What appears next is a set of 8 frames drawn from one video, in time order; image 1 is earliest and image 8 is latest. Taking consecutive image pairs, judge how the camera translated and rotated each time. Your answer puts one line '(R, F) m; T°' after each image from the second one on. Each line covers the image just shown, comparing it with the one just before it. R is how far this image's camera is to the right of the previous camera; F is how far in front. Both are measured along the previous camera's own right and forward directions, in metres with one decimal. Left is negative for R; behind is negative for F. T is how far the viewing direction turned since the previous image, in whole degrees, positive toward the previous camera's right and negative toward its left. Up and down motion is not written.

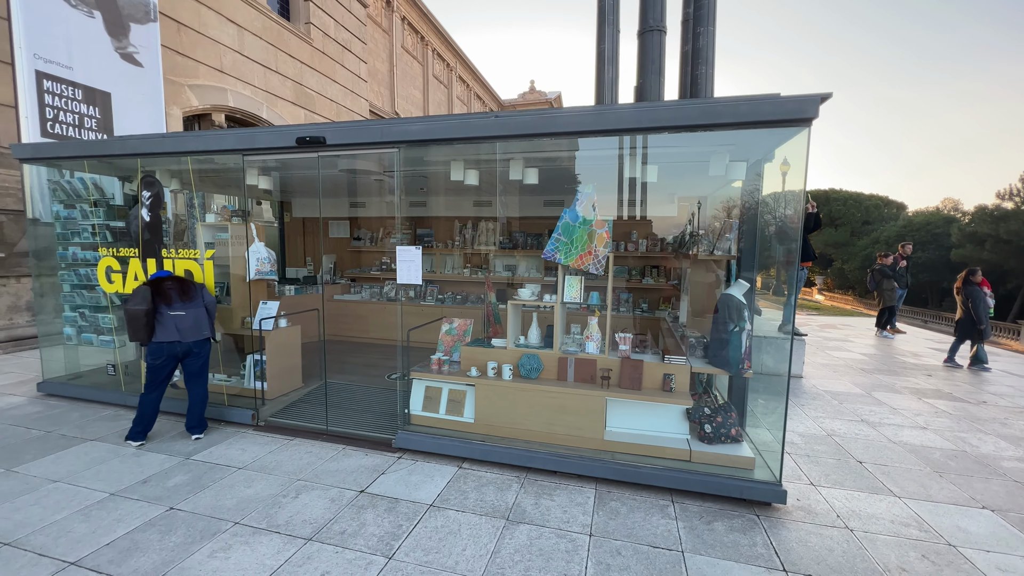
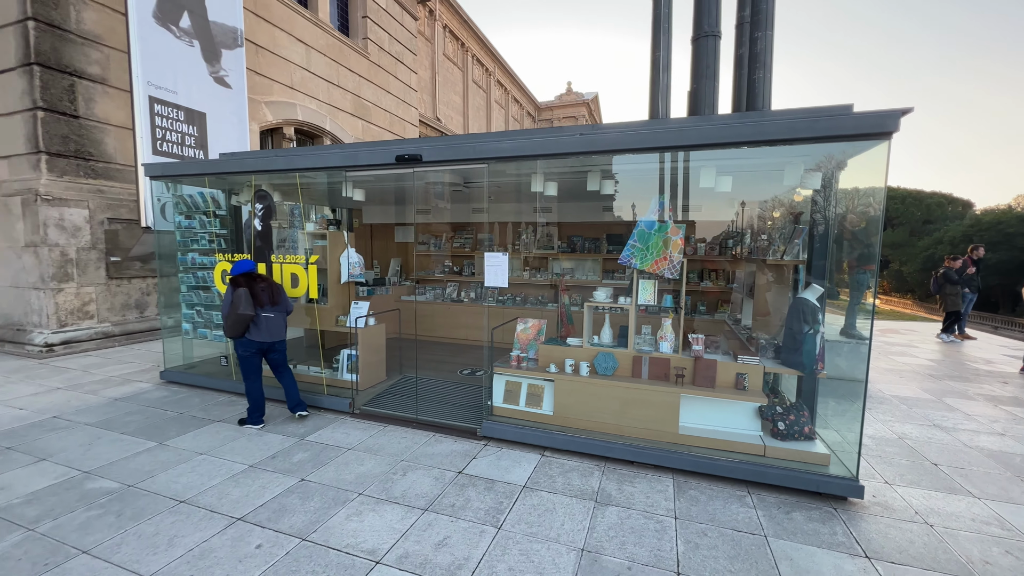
(-0.4, -0.3) m; -4°
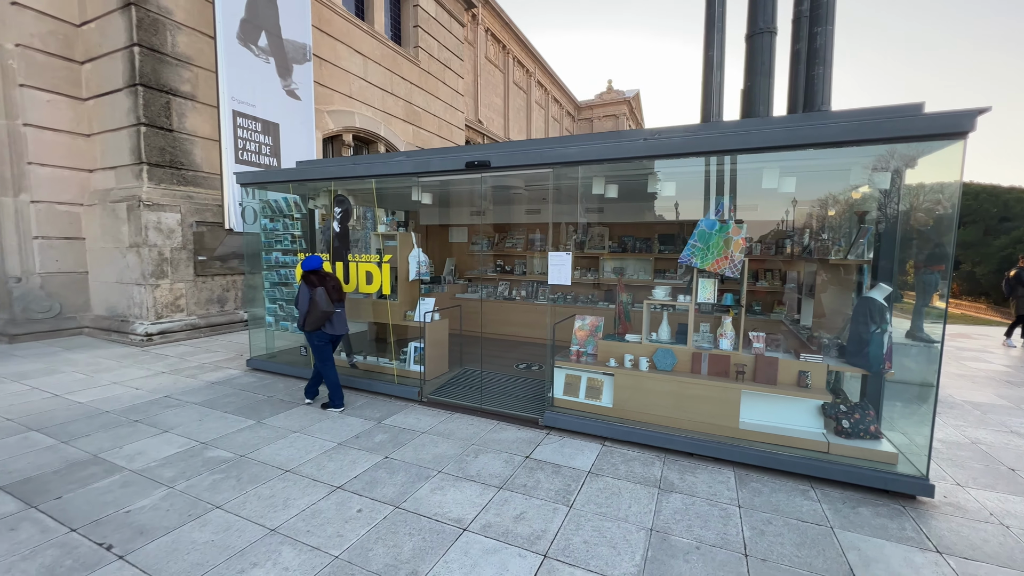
(-0.2, -0.2) m; -5°
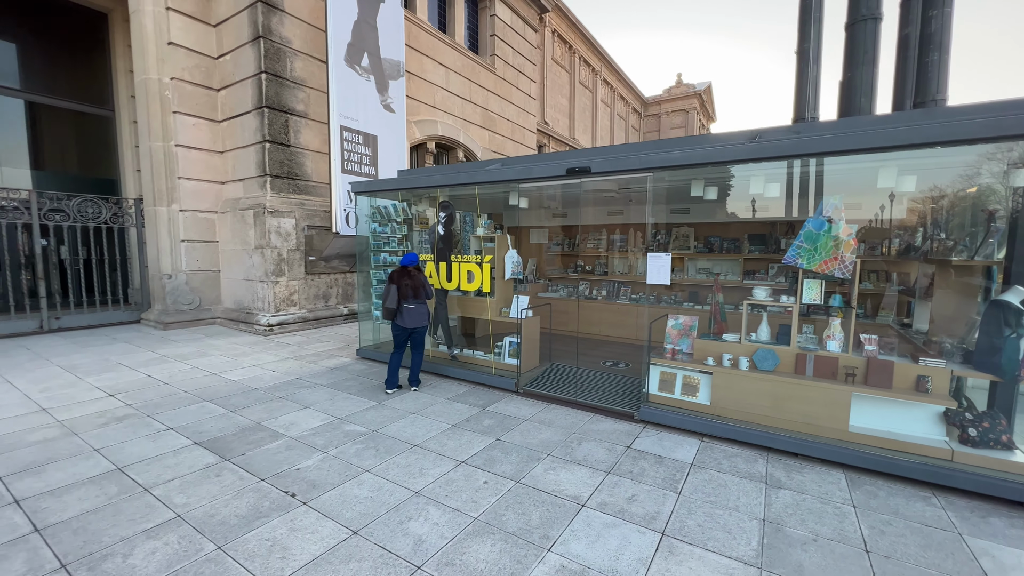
(-0.4, -0.3) m; -8°
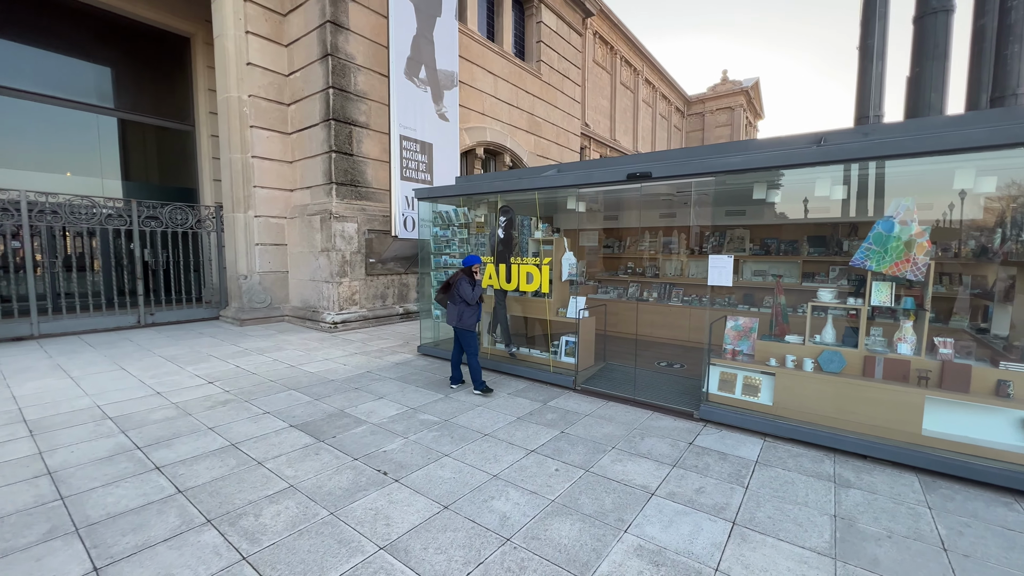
(-0.3, -0.2) m; -5°
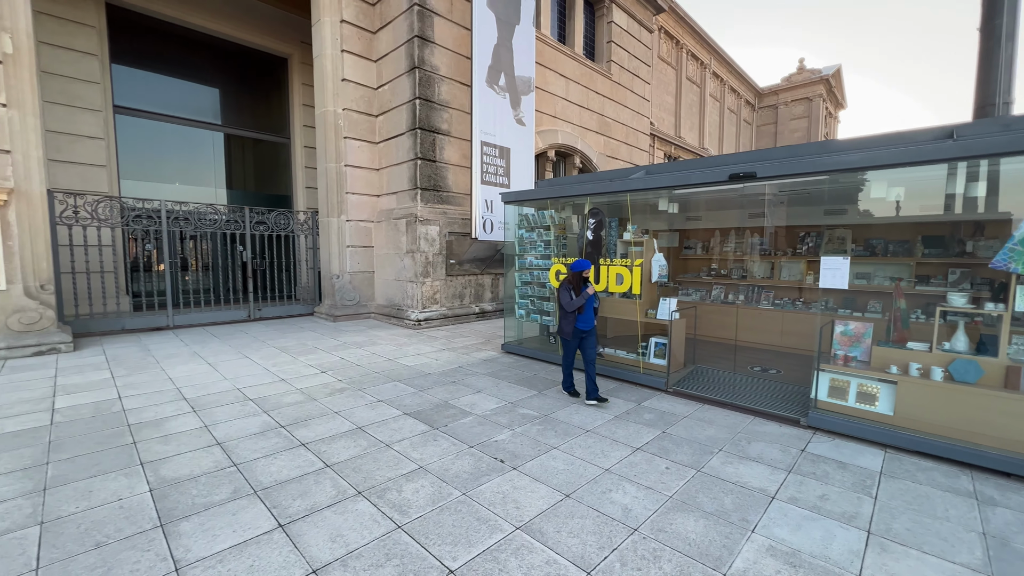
(-0.5, -0.2) m; -7°
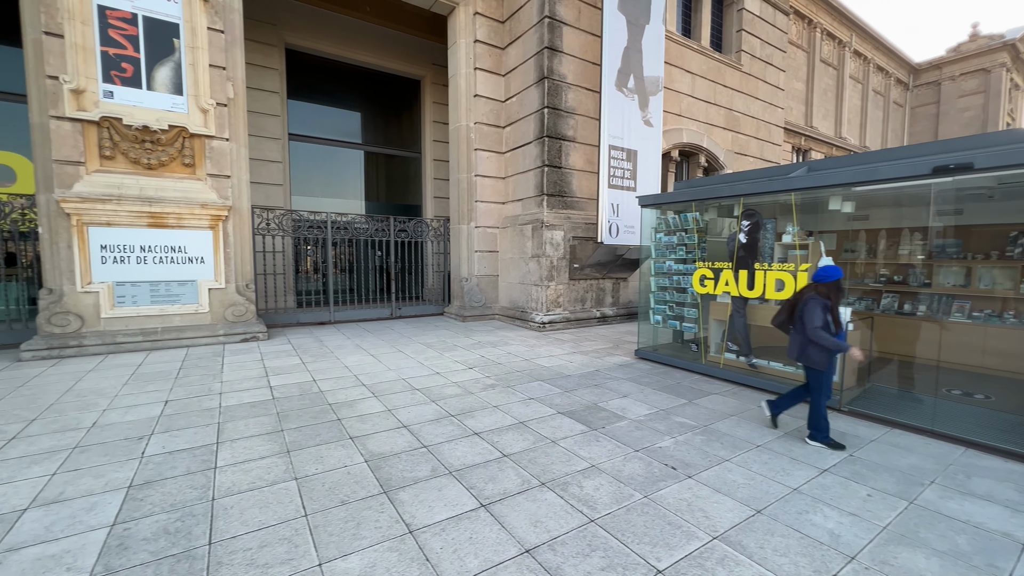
(-0.6, -0.2) m; -13°
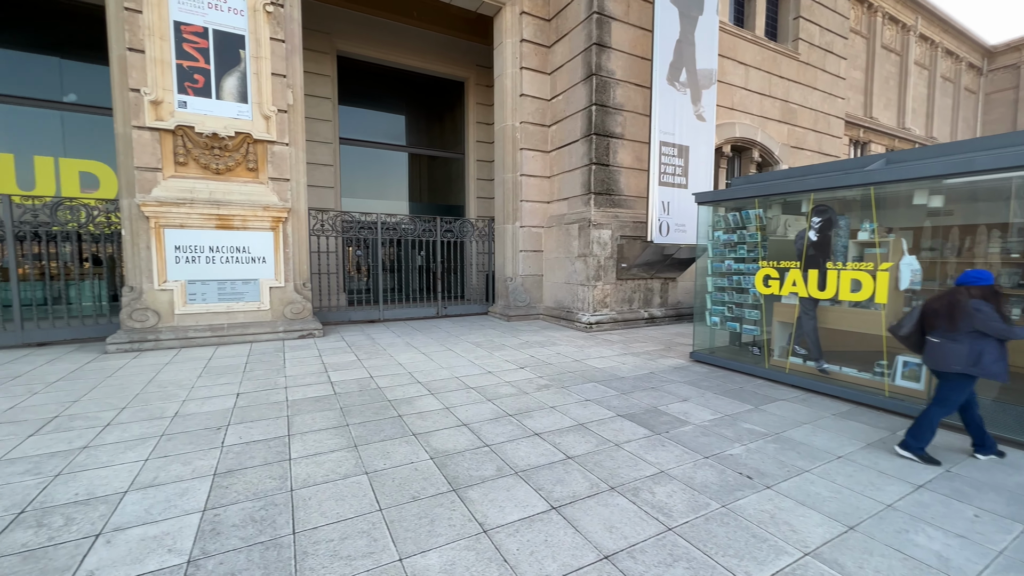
(-0.2, 0.0) m; -5°
